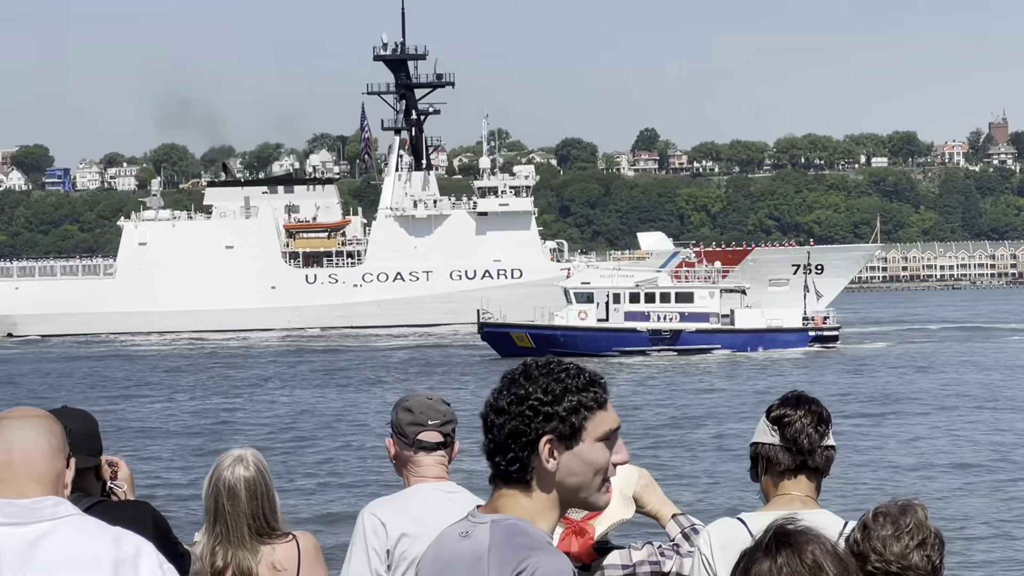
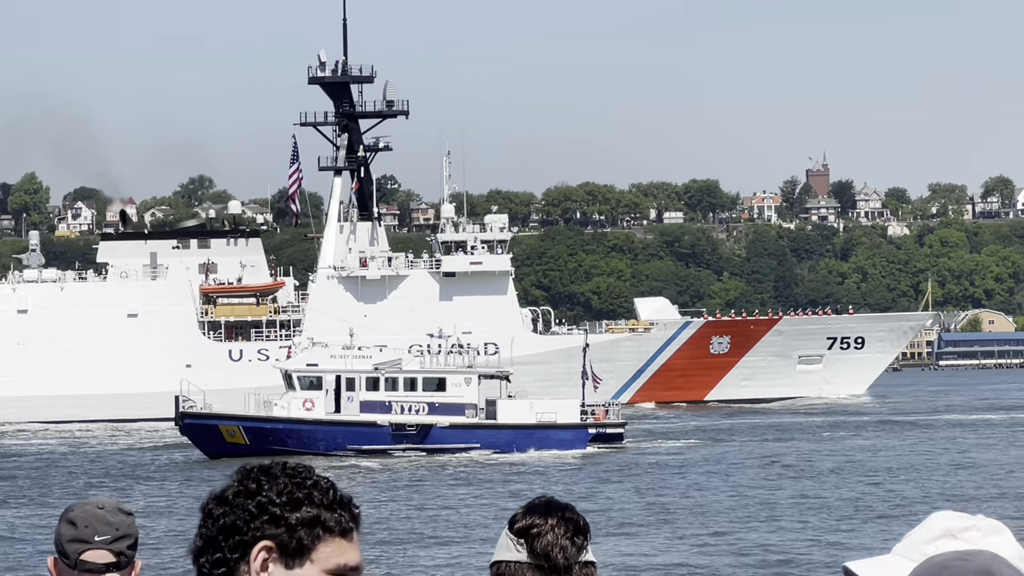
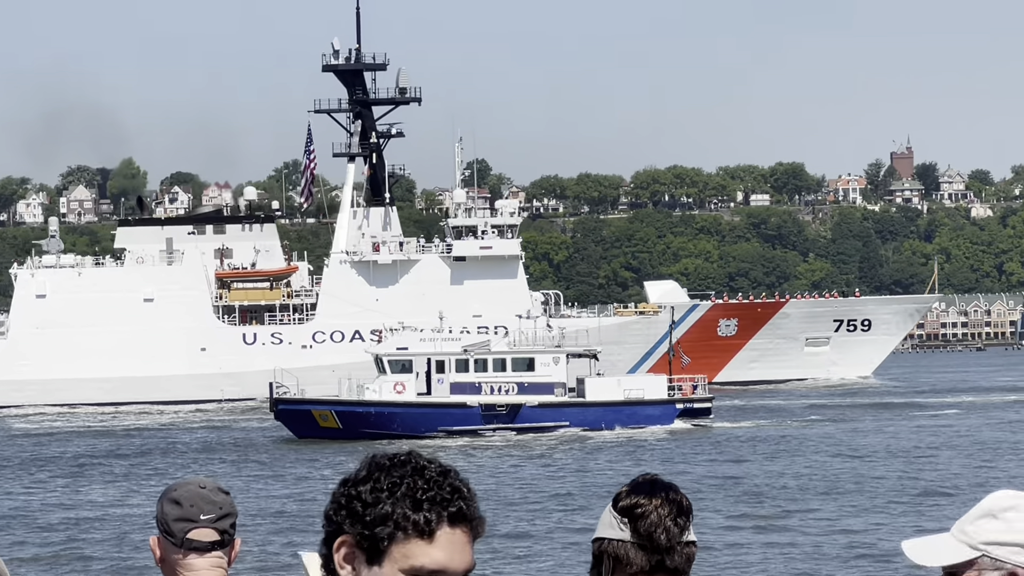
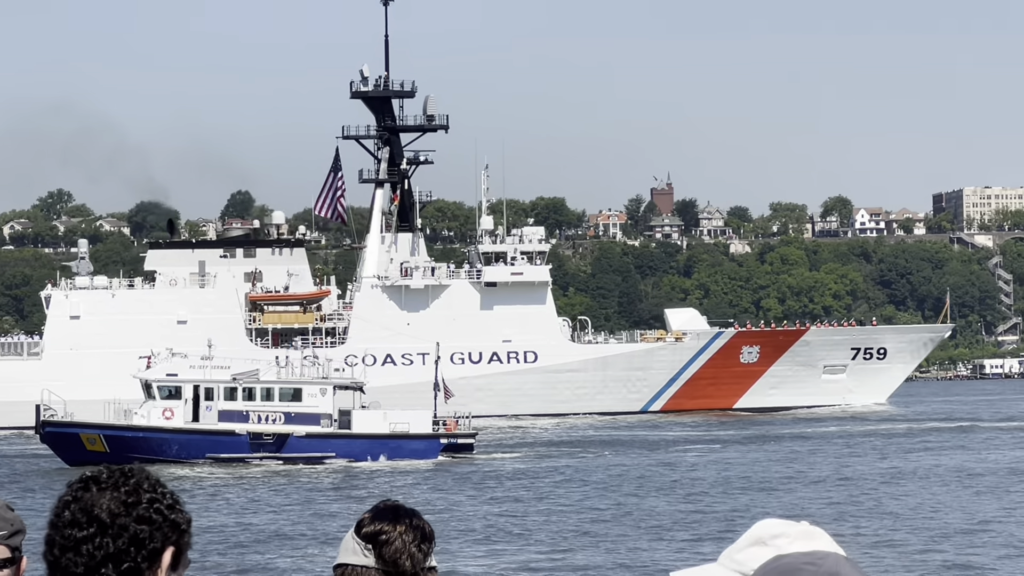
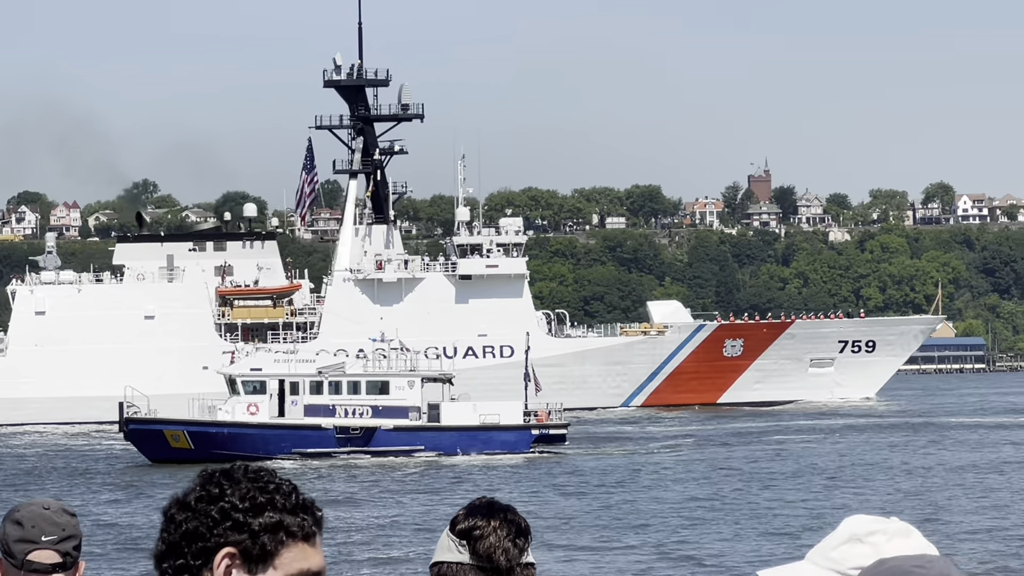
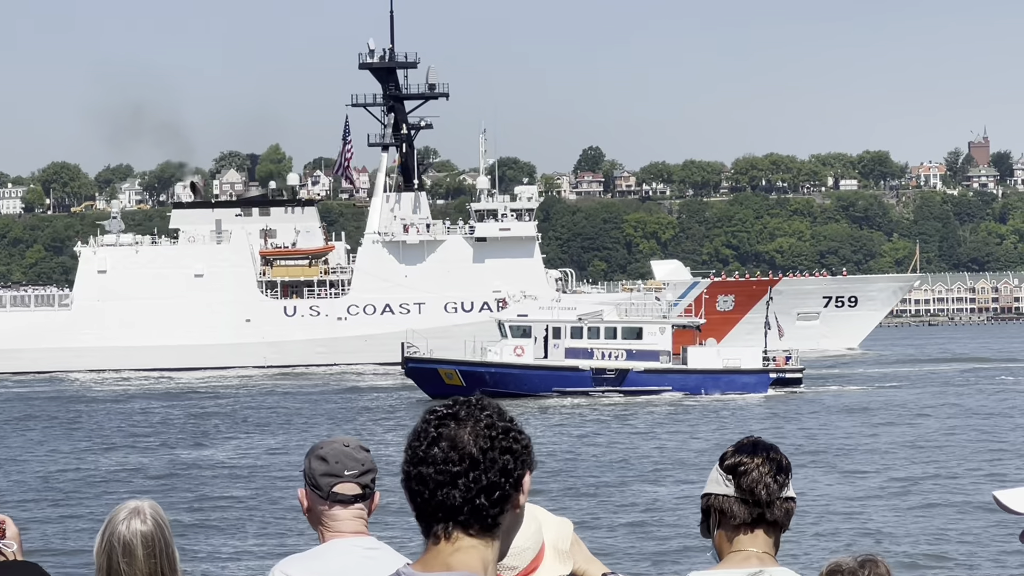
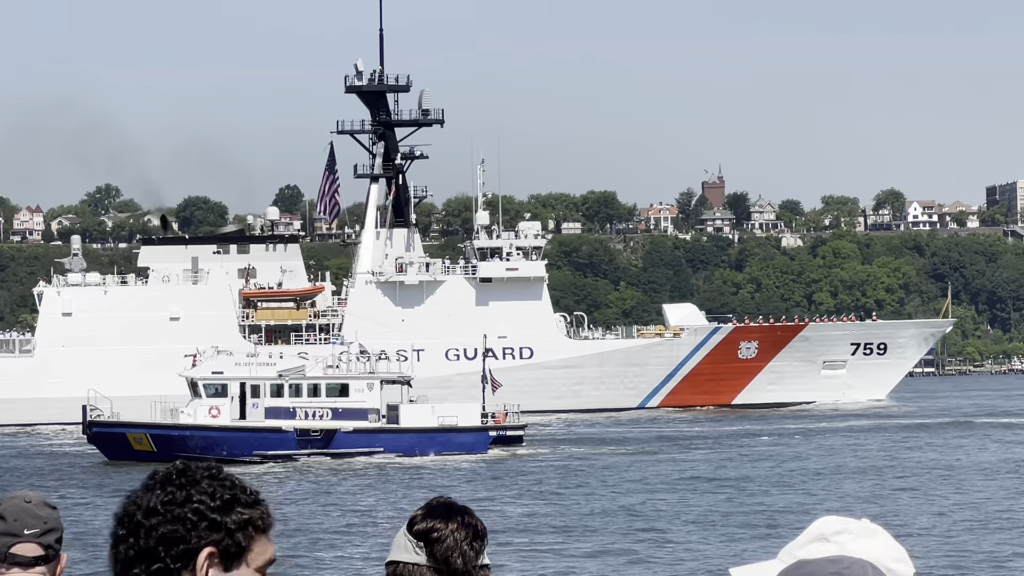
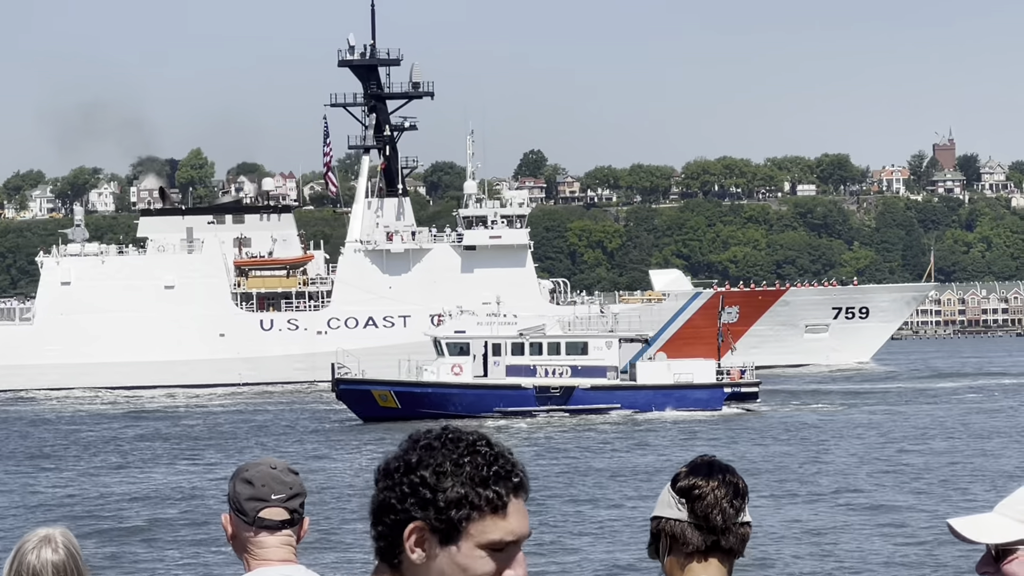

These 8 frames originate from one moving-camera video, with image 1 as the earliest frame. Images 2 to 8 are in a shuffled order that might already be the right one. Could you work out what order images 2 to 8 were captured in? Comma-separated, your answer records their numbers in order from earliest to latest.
6, 8, 3, 2, 5, 7, 4
